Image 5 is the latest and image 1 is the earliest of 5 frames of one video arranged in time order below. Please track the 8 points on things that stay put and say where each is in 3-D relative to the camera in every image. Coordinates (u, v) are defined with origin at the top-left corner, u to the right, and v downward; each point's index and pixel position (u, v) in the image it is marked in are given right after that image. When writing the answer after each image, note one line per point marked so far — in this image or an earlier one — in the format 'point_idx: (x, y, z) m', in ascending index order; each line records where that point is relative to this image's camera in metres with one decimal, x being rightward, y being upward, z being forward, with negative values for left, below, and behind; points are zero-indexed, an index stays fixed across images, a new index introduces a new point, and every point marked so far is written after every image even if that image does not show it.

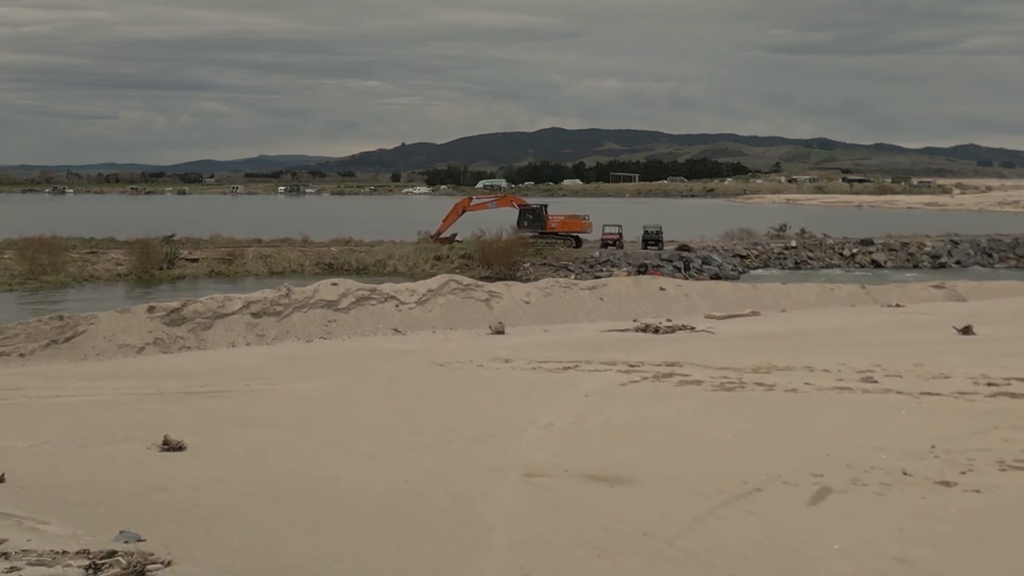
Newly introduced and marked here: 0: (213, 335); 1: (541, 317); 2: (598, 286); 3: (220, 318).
0: (-3.0, -0.5, +14.1) m
1: (+0.3, -0.3, +15.5) m
2: (+1.0, 0.0, +16.4) m
3: (-3.0, -0.3, +14.3) m
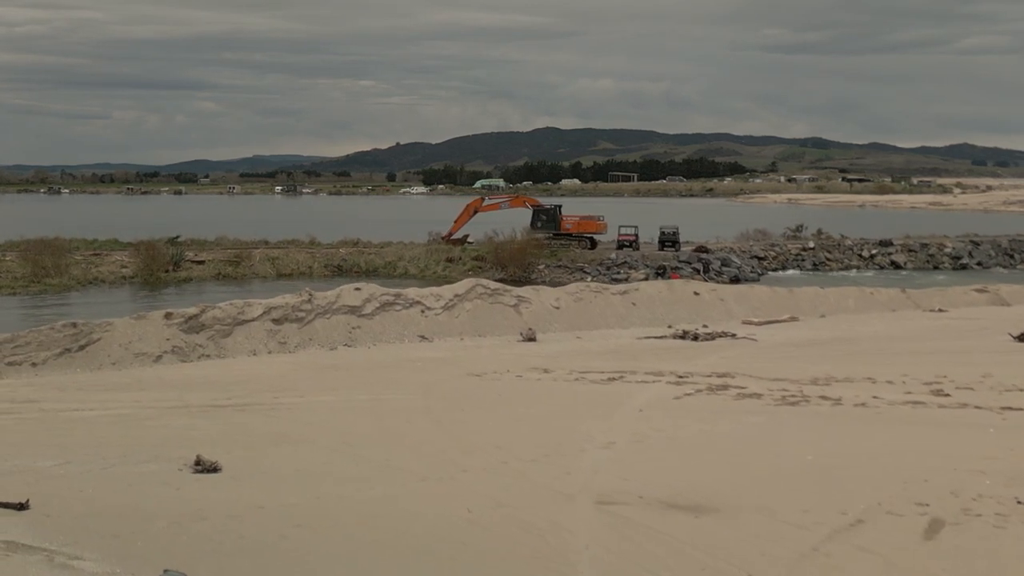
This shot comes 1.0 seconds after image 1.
0: (-2.7, -0.5, +13.4) m
1: (+0.6, -0.4, +14.9) m
2: (+1.3, 0.0, +15.8) m
3: (-2.7, -0.4, +13.7) m
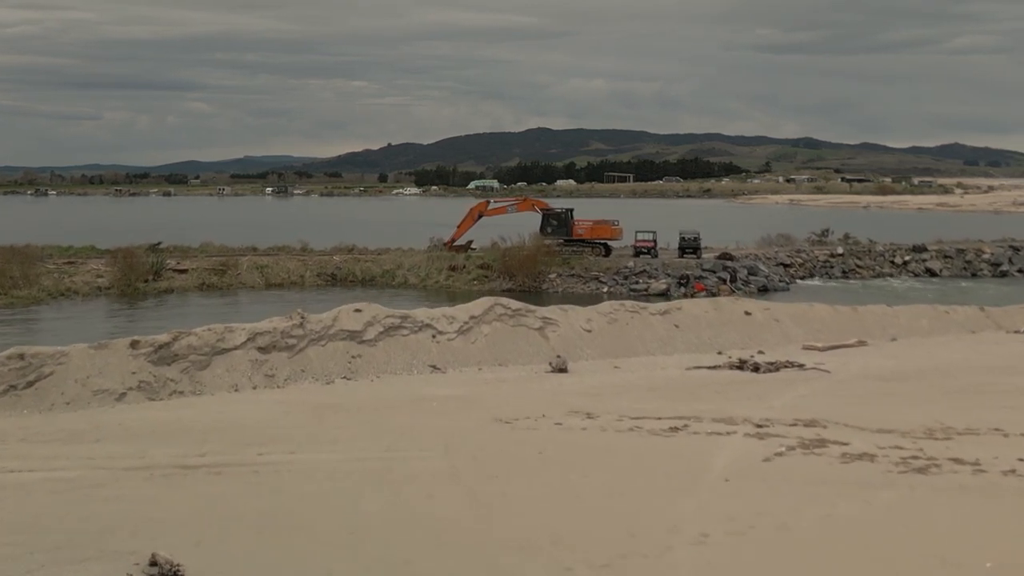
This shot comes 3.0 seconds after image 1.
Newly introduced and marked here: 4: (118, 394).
0: (-2.4, -0.7, +11.3) m
1: (+0.9, -0.6, +12.9) m
2: (+1.6, -0.2, +13.7) m
3: (-2.4, -0.6, +11.6) m
4: (-3.1, -0.8, +10.8) m
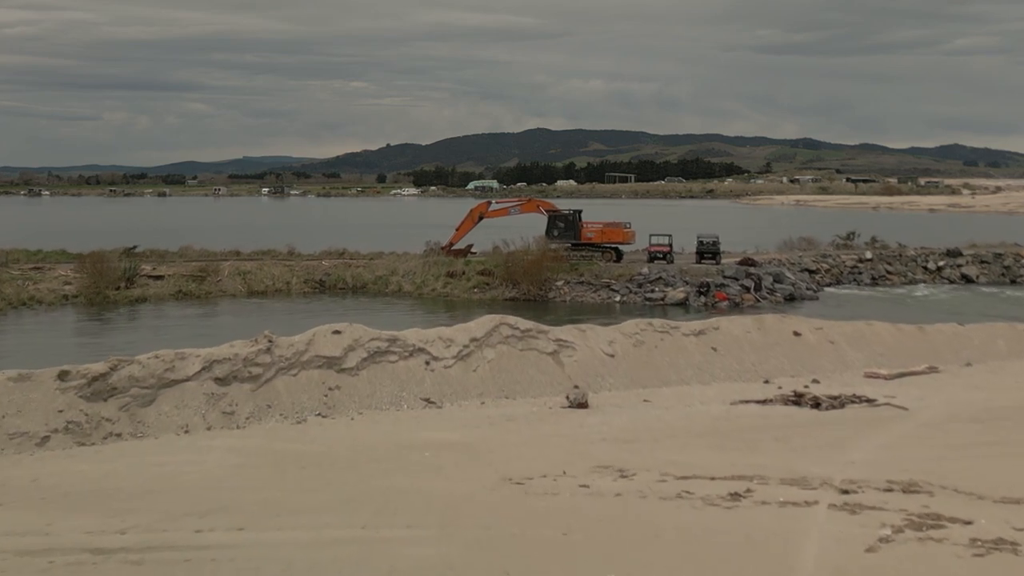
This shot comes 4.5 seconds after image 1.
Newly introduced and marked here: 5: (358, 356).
0: (-2.4, -0.8, +9.3) m
1: (+0.9, -0.7, +10.8) m
2: (+1.6, -0.3, +11.7) m
3: (-2.4, -0.7, +9.6) m
4: (-3.0, -0.9, +8.8) m
5: (-1.1, -0.5, +10.4) m
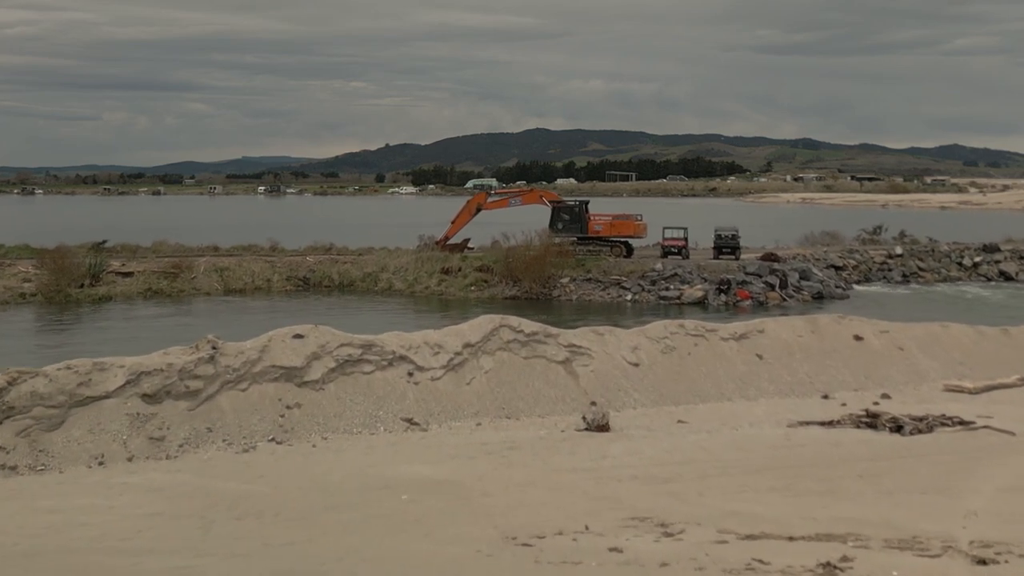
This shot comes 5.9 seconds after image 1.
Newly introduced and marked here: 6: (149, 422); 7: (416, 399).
0: (-2.4, -0.8, +7.3) m
1: (+1.0, -0.7, +8.9) m
2: (+1.6, -0.3, +9.8) m
3: (-2.3, -0.6, +7.6) m
4: (-3.0, -0.9, +6.8) m
5: (-1.1, -0.5, +8.4) m
6: (-2.0, -0.7, +7.6) m
7: (-0.6, -0.7, +8.4) m
